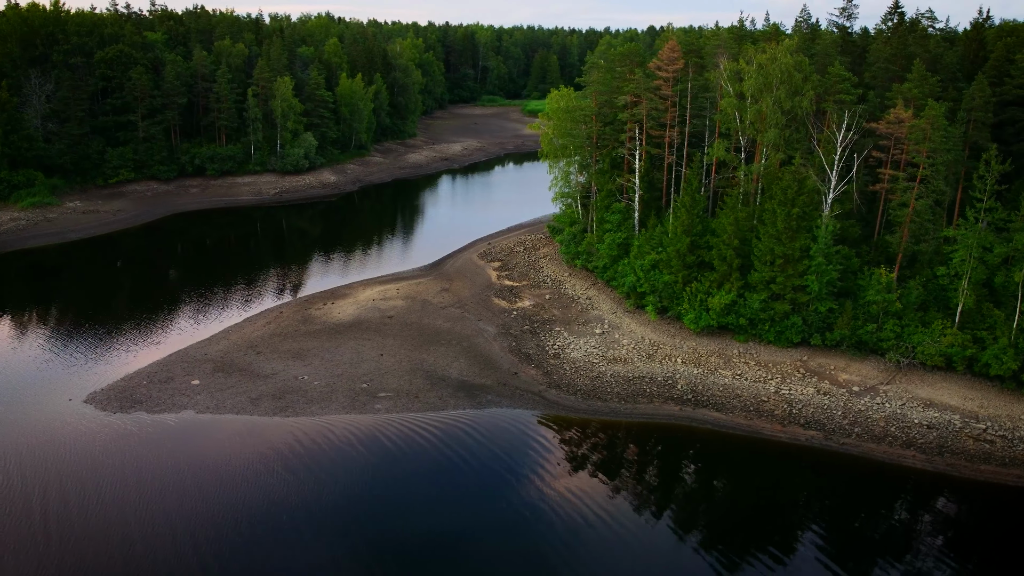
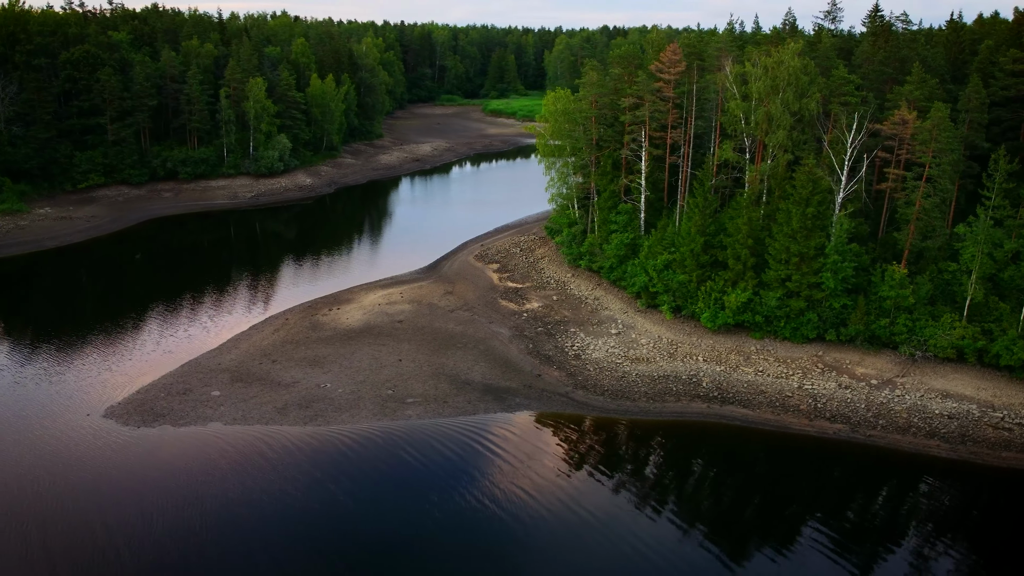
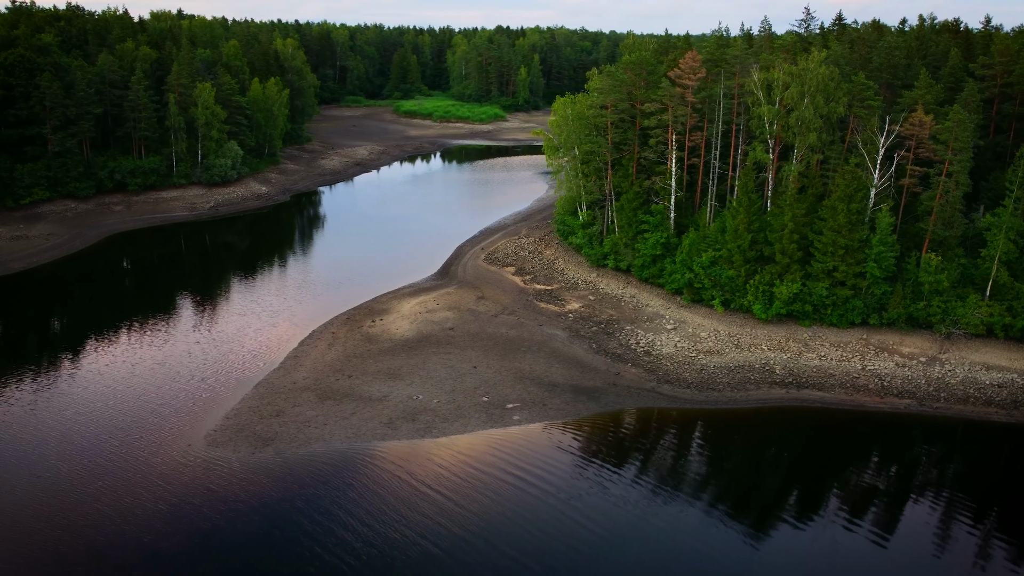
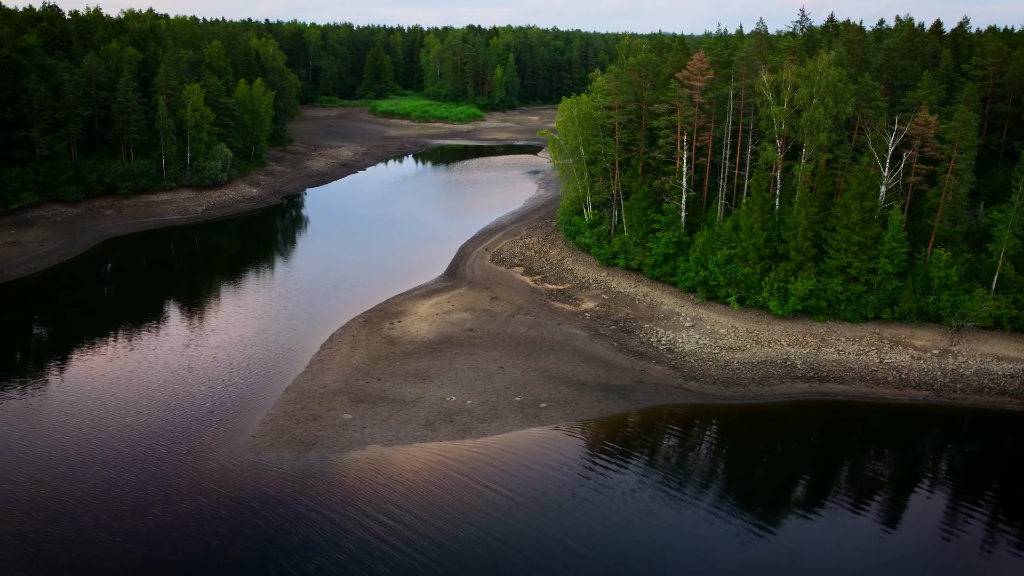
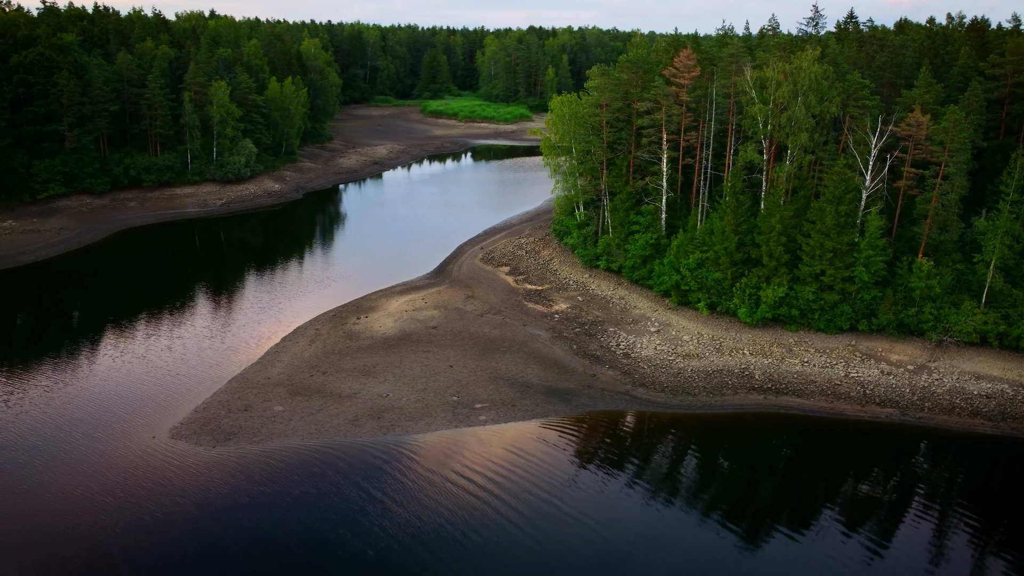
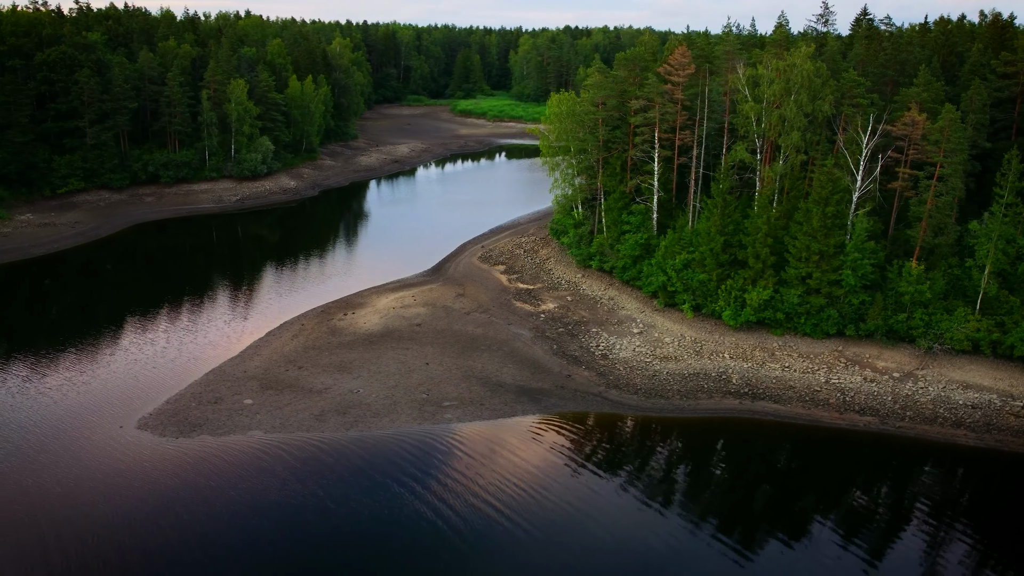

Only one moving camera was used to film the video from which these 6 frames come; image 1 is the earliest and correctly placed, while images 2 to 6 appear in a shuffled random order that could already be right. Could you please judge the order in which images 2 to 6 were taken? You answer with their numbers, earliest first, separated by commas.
2, 6, 5, 3, 4
